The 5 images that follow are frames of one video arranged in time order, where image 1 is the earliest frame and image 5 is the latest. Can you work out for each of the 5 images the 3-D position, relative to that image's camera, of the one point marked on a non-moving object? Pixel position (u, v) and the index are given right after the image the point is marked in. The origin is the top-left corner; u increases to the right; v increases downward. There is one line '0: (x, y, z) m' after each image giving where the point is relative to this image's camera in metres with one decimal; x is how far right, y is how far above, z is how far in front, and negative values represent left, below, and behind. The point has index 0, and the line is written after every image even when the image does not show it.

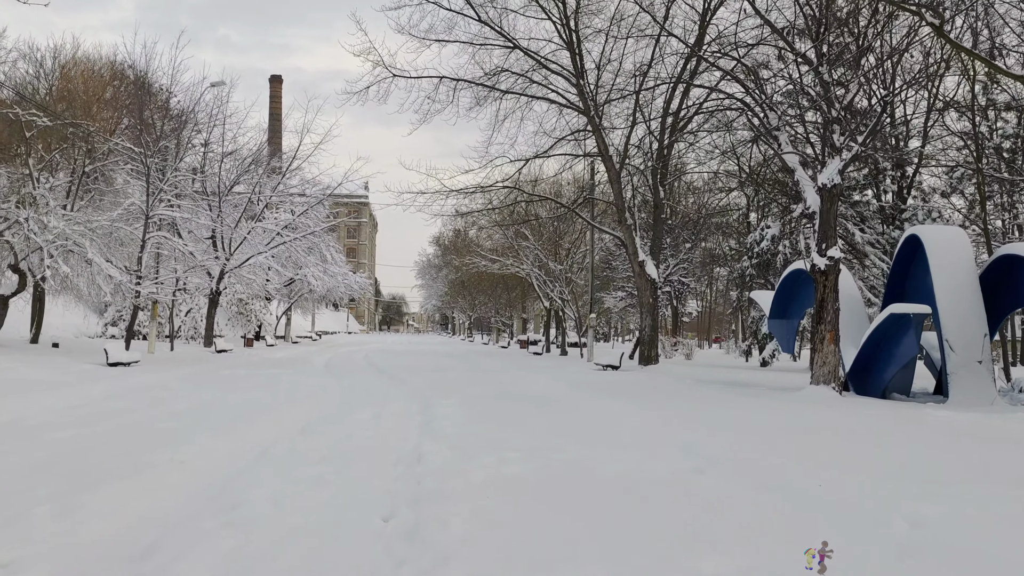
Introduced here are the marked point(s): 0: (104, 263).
0: (-11.0, +0.7, +18.6) m
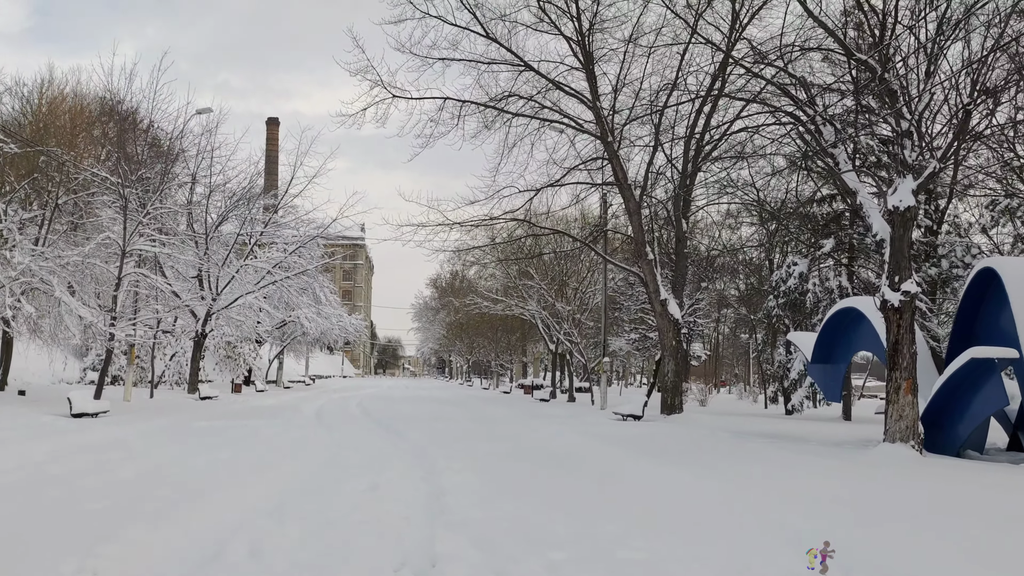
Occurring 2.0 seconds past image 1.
0: (-10.7, -0.3, +16.9) m
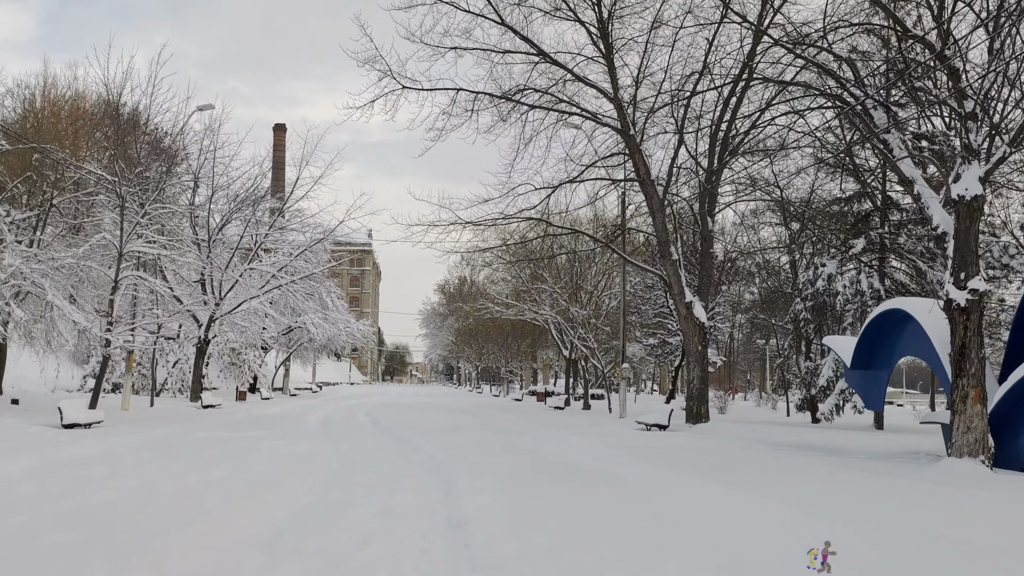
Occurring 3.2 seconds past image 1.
0: (-10.3, -0.4, +16.1) m
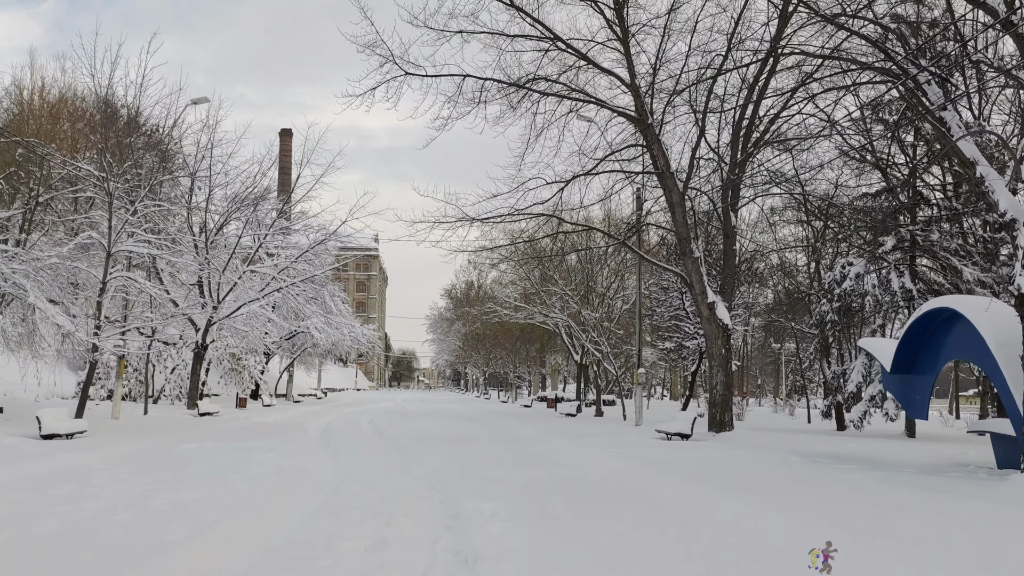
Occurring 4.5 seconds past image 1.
0: (-10.1, -0.4, +15.2) m
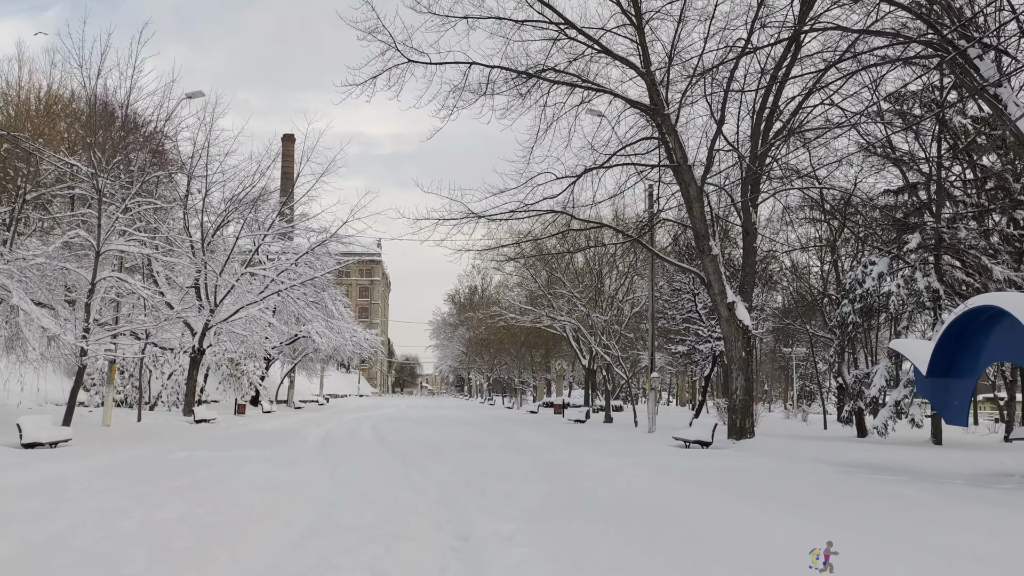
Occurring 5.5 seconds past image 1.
0: (-9.9, -0.4, +14.4) m
